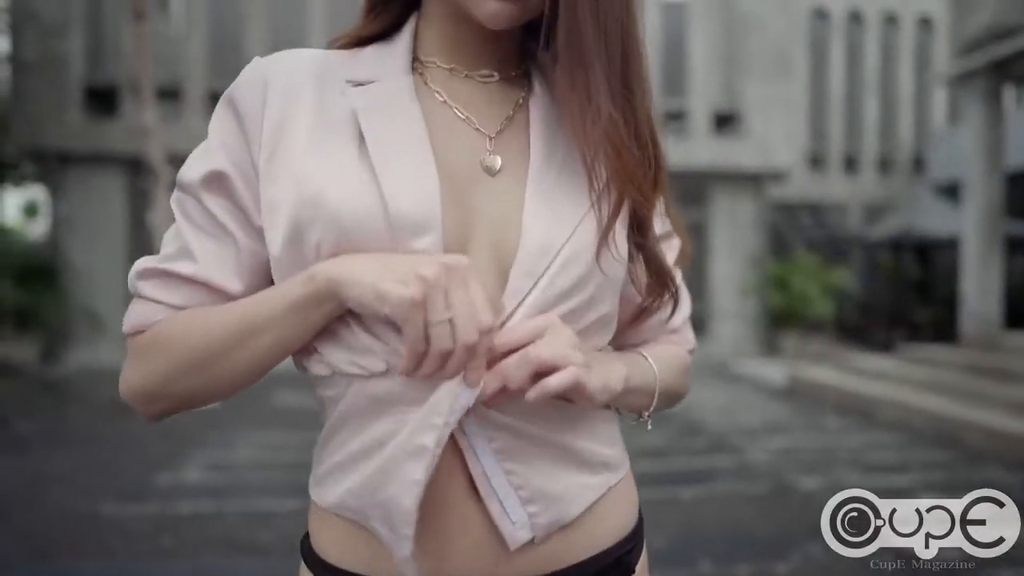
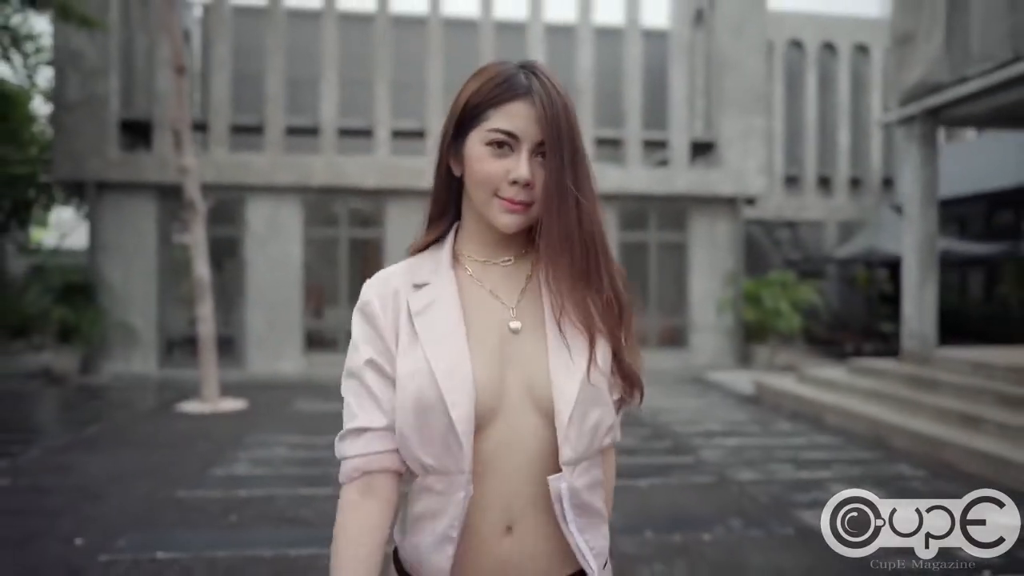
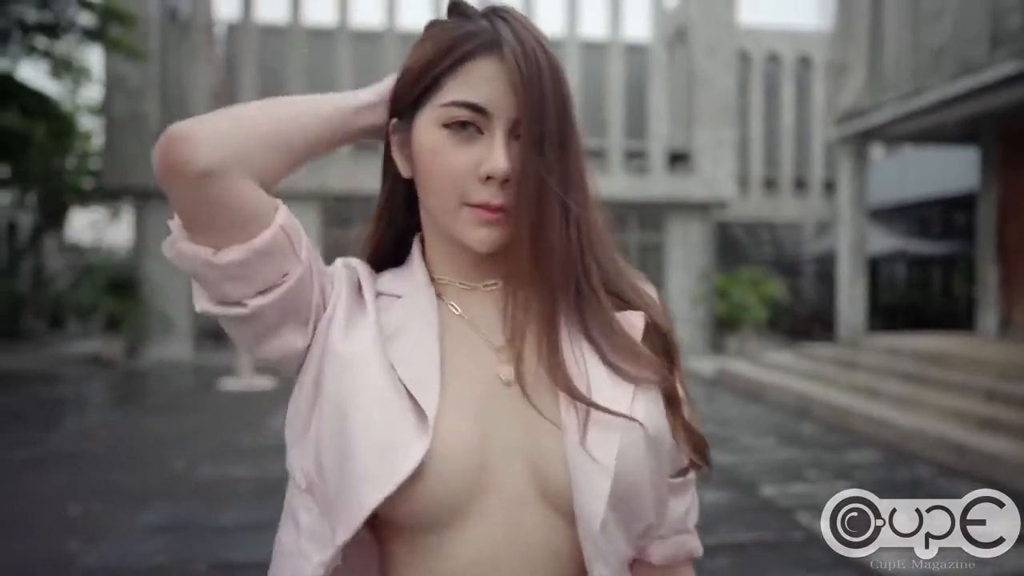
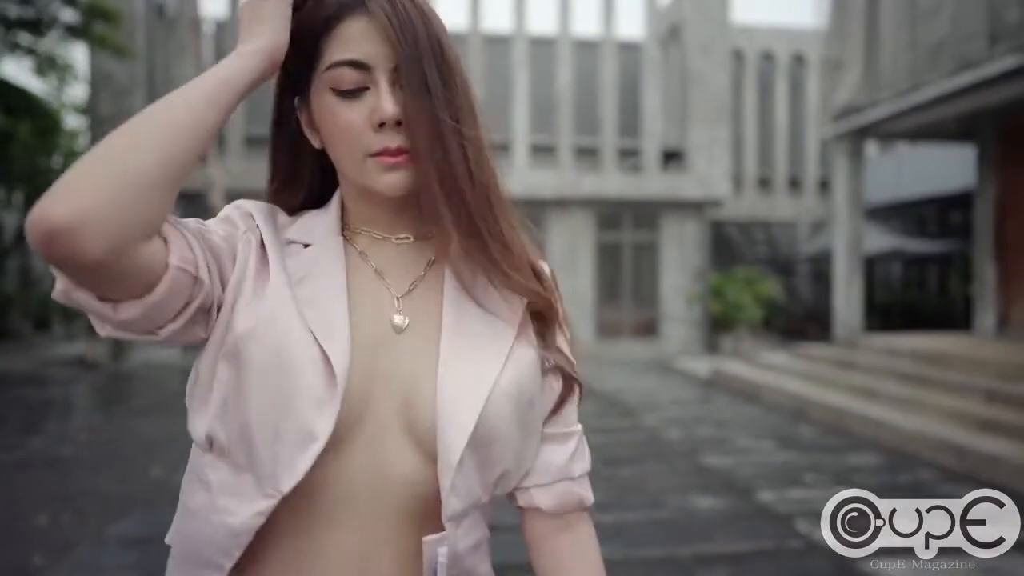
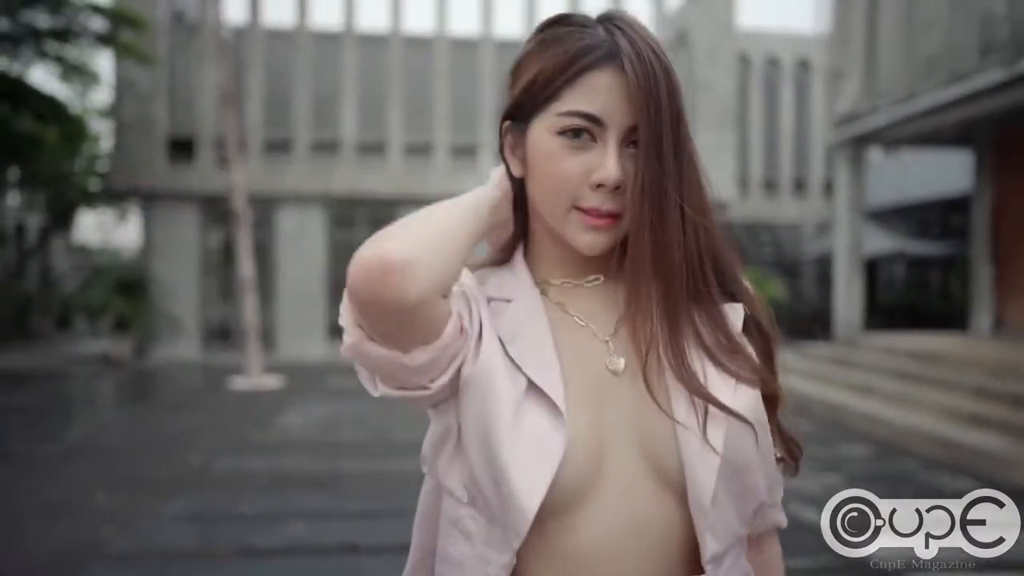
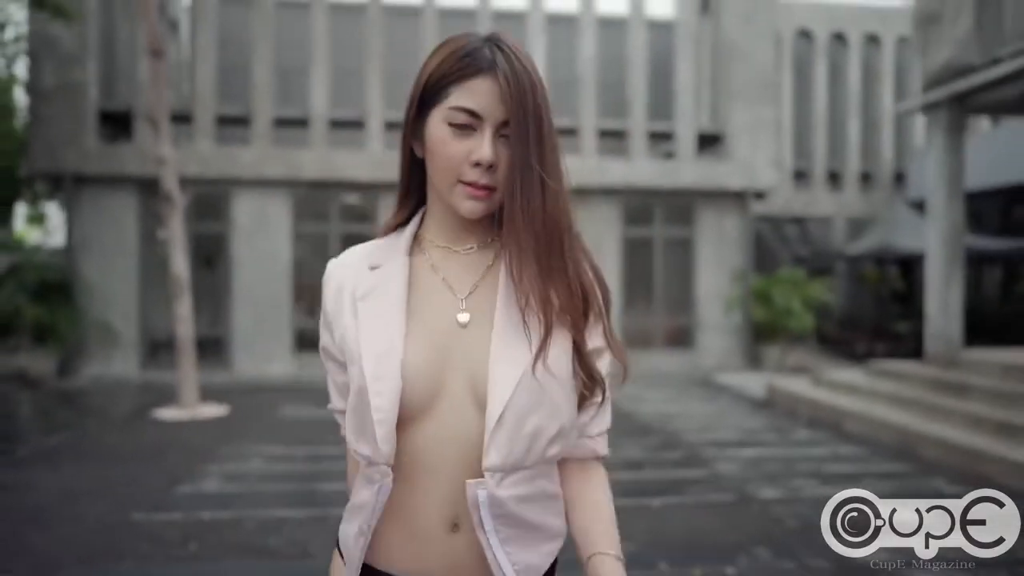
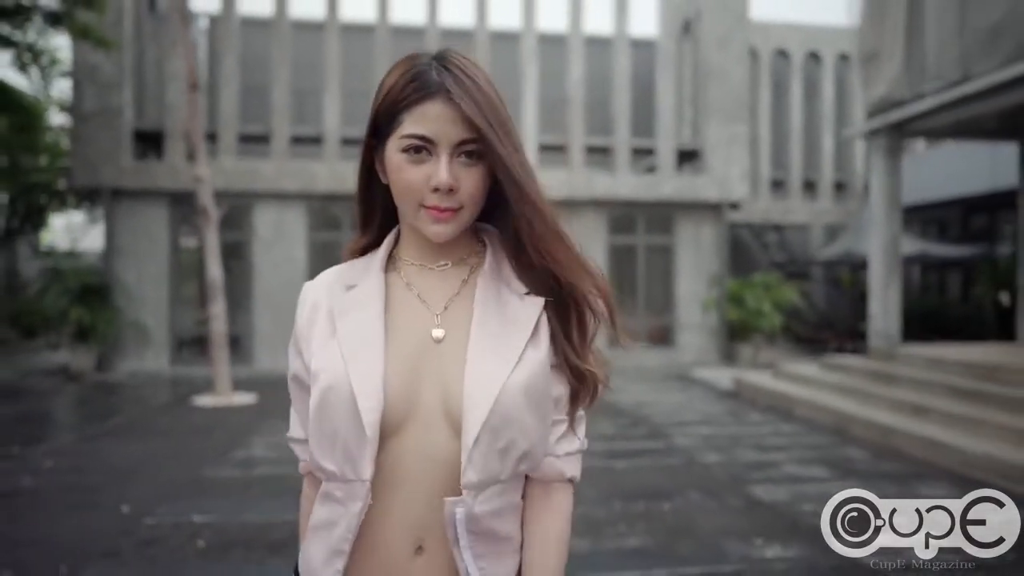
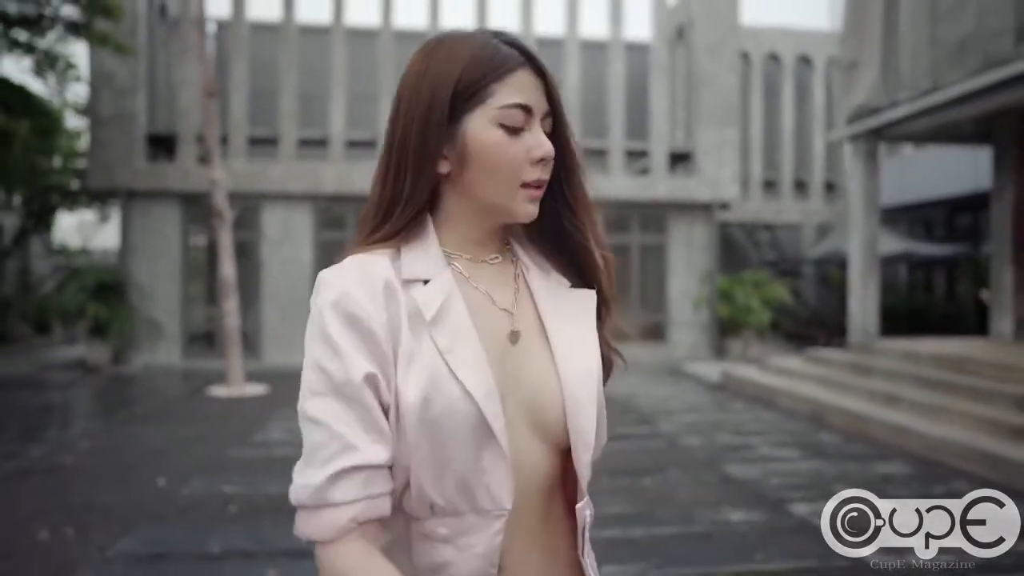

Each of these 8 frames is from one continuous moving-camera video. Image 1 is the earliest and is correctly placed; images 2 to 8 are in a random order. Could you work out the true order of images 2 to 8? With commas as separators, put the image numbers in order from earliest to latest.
6, 2, 7, 8, 4, 3, 5
